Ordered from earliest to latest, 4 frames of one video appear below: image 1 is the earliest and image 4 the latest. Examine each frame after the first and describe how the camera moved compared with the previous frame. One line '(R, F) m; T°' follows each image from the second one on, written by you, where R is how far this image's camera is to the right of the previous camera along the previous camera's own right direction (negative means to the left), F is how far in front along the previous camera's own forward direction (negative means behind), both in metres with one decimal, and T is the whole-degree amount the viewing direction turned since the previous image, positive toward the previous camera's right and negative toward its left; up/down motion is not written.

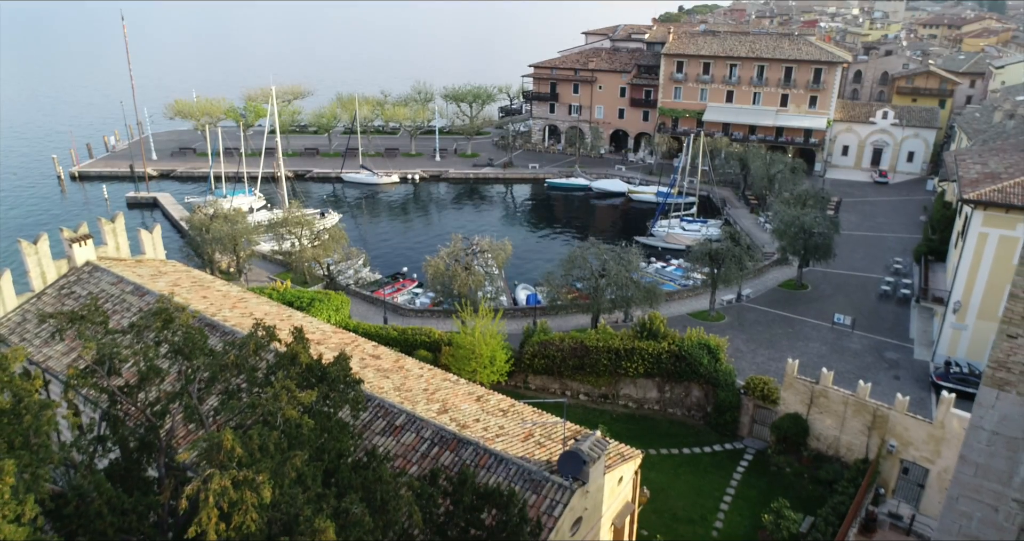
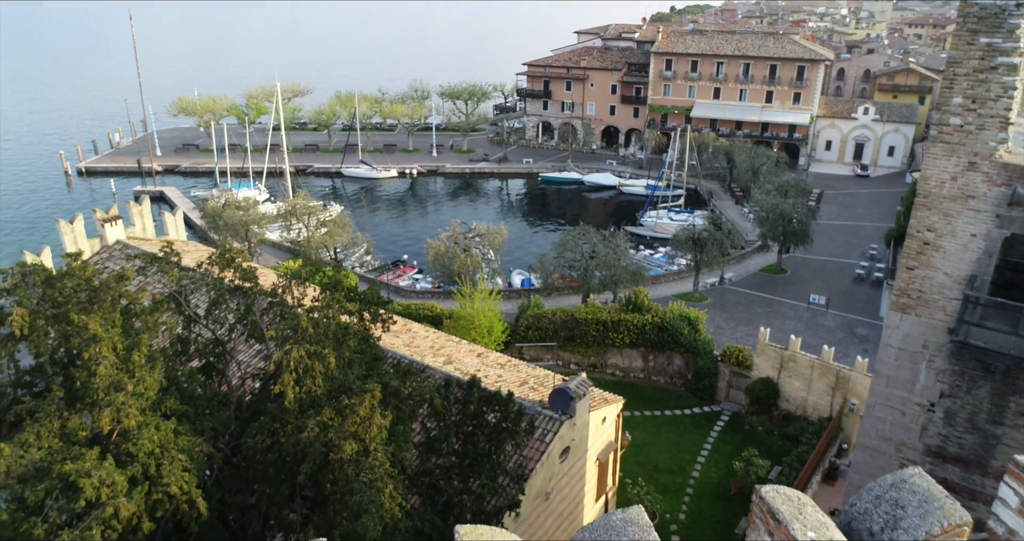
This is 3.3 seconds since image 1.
(0.0, -1.9) m; 0°
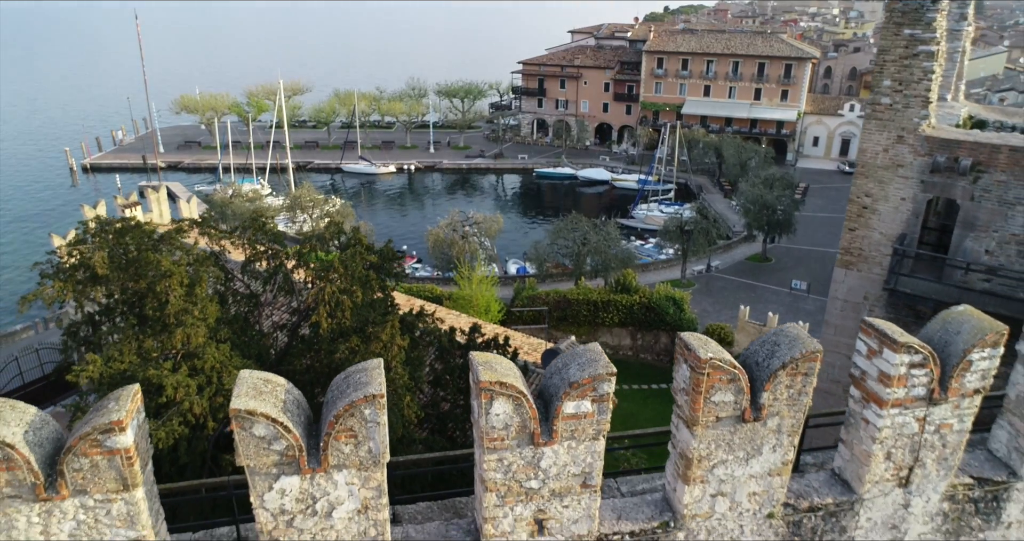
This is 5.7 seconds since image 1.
(0.0, -1.5) m; 0°
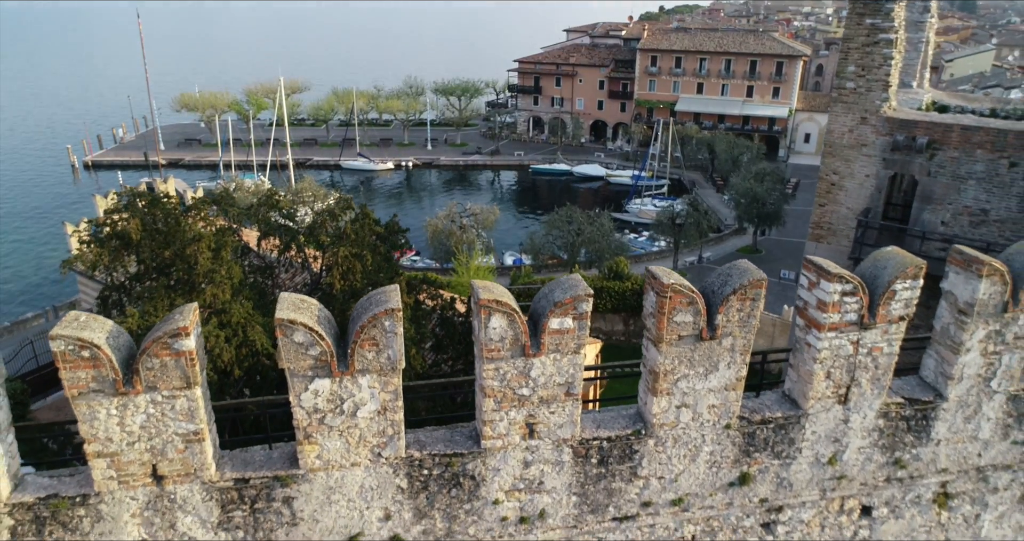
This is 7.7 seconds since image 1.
(0.0, -0.9) m; 0°
